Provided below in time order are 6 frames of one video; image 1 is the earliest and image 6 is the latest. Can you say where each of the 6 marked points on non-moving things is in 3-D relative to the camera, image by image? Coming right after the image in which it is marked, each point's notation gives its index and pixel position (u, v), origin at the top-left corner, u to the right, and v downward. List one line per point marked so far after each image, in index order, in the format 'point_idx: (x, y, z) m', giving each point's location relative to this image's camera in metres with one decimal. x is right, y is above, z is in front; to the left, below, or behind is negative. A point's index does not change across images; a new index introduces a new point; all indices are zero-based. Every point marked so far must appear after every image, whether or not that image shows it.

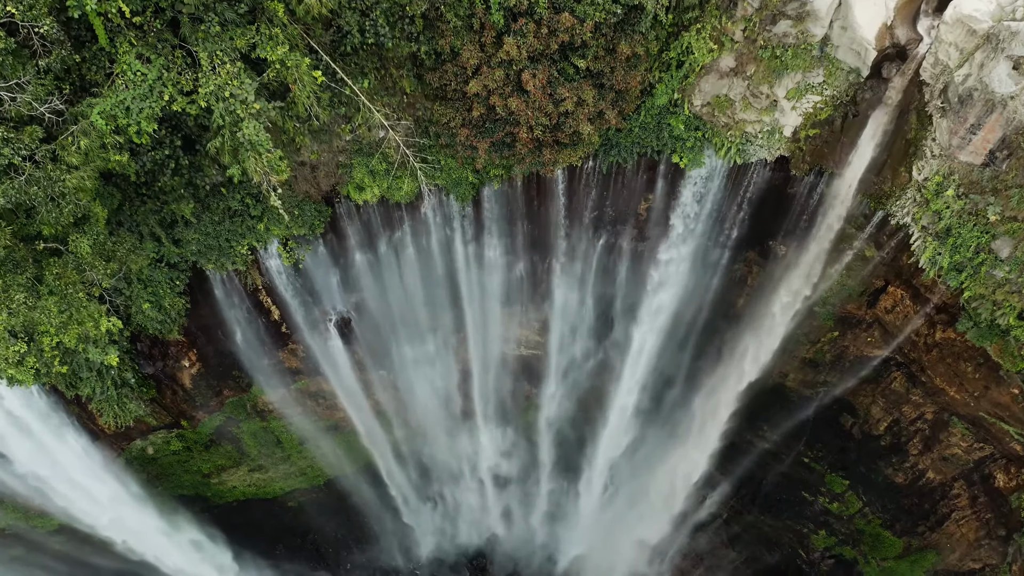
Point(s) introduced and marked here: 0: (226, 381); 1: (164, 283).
0: (-5.8, -1.9, +11.6) m
1: (-5.9, +0.2, +9.5) m
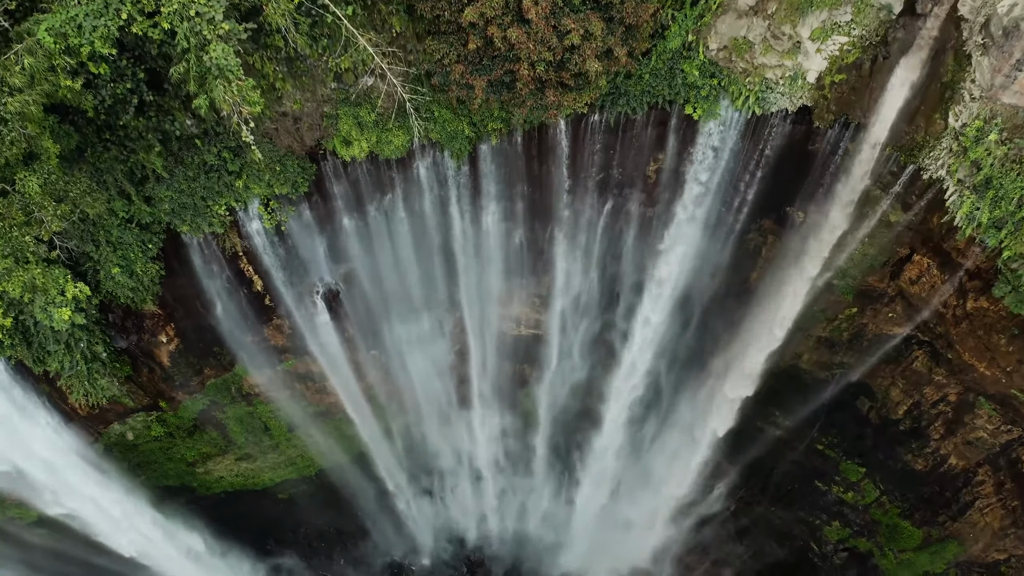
0: (-5.9, -1.3, +10.9) m
1: (-5.9, +0.7, +8.8) m
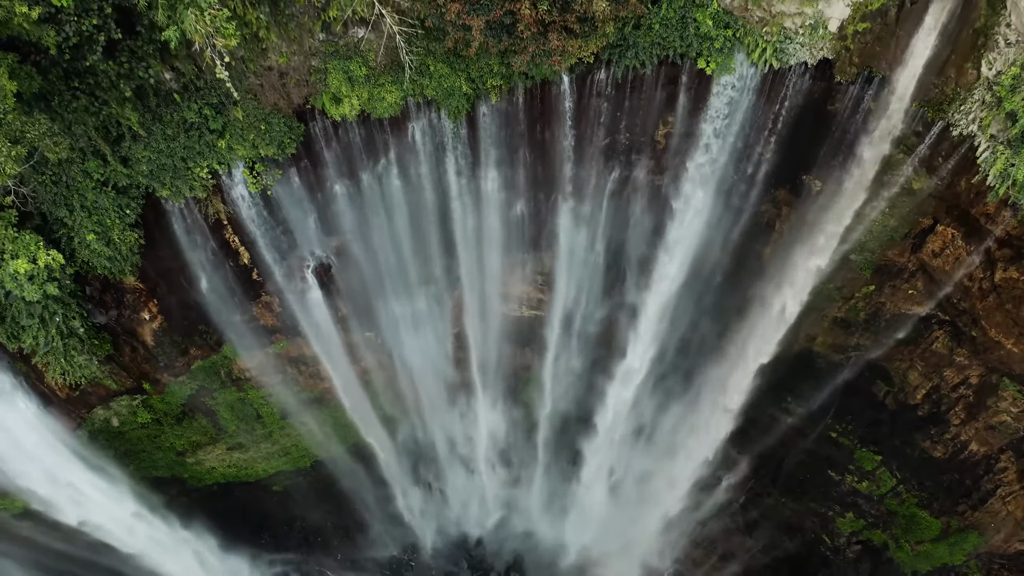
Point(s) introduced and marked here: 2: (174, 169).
0: (-5.8, -0.9, +10.3) m
1: (-5.9, +1.2, +8.3) m
2: (-4.9, +1.7, +8.2) m
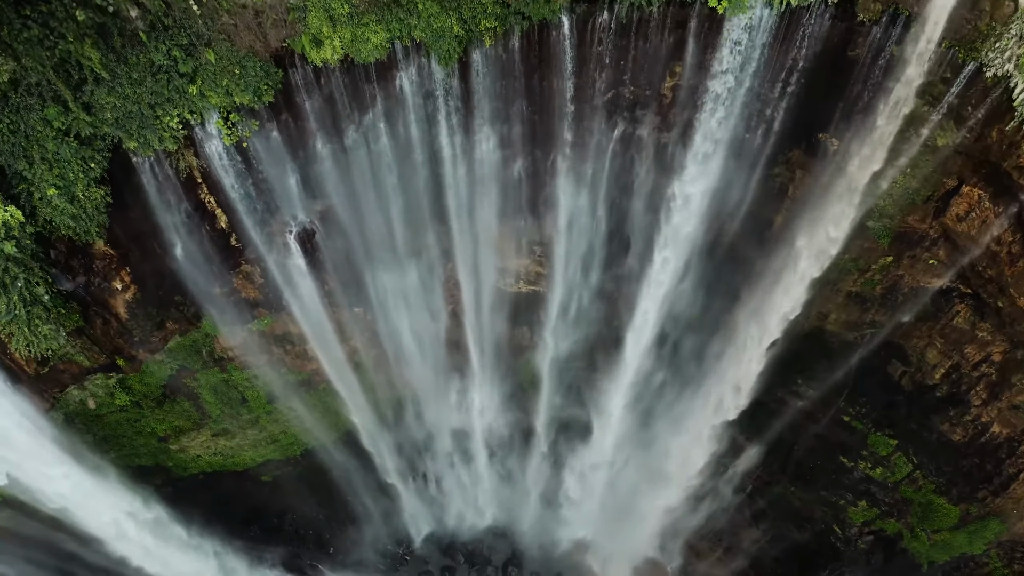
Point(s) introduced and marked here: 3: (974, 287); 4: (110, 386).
0: (-5.9, -0.4, +9.7) m
1: (-6.0, +1.7, +7.7) m
2: (-5.0, +2.3, +7.6) m
3: (+7.0, +0.1, +8.6) m
4: (-7.3, -1.8, +10.3) m
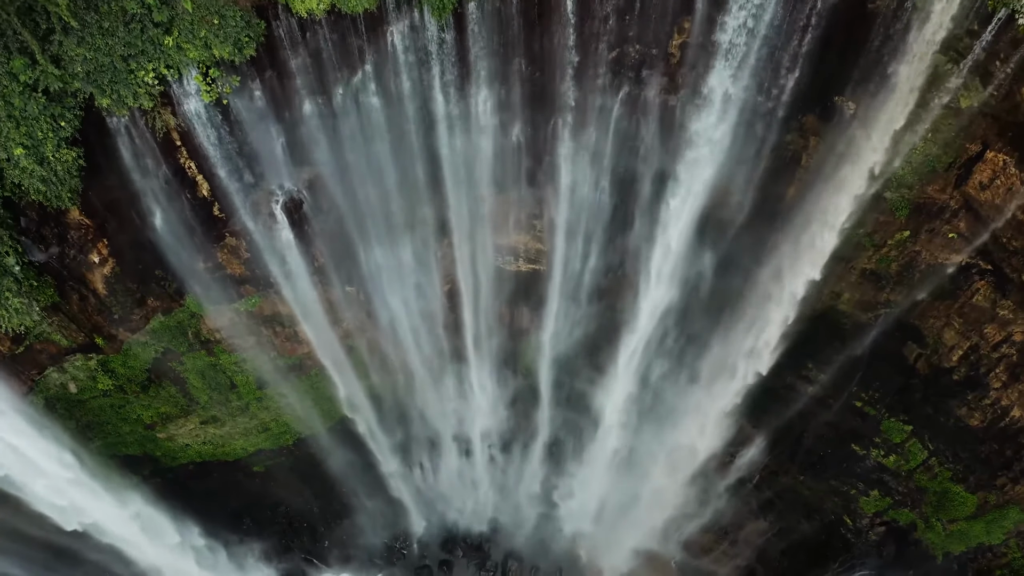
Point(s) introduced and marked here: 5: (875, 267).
0: (-5.9, 0.0, +9.3) m
1: (-6.0, +2.1, +7.3) m
2: (-5.0, +2.7, +7.1) m
3: (+7.0, +0.5, +8.1) m
4: (-7.3, -1.4, +9.8) m
5: (+5.8, +0.4, +9.0) m
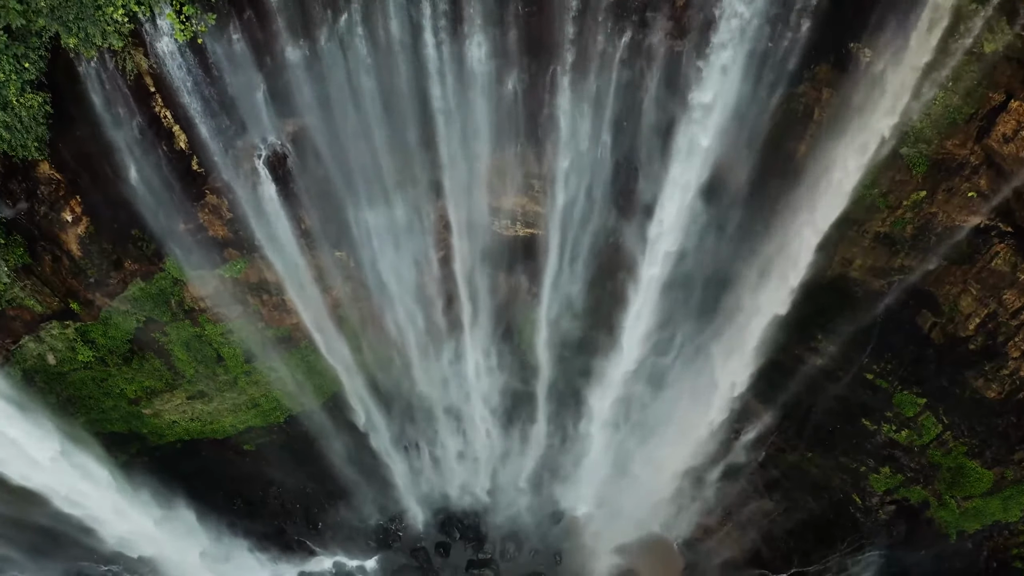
0: (-6.0, +0.6, +8.8) m
1: (-6.0, +2.6, +6.8) m
2: (-5.0, +3.2, +6.6) m
3: (+6.9, +1.1, +7.6) m
4: (-7.4, -0.8, +9.4) m
5: (+5.8, +1.1, +8.5) m
